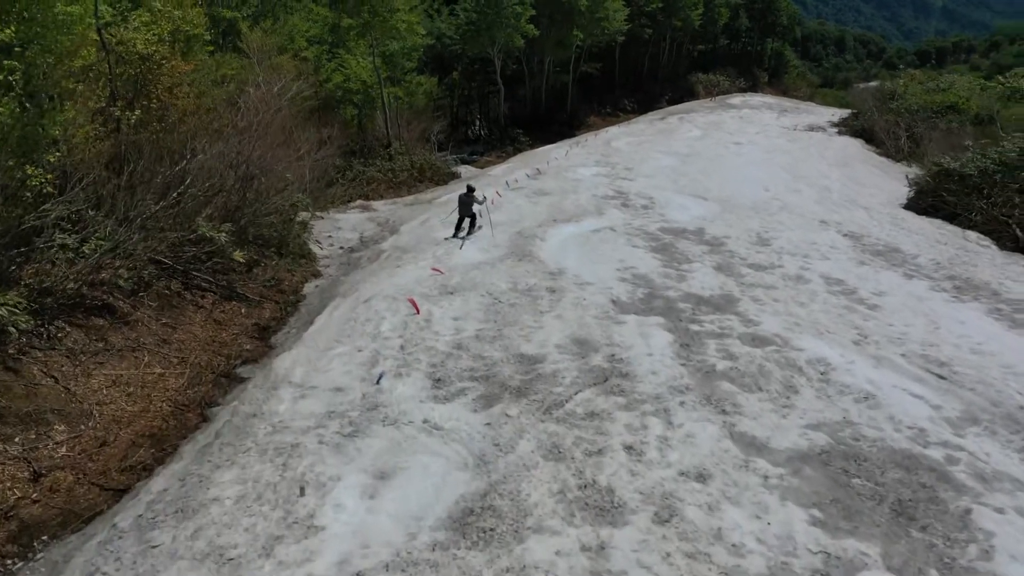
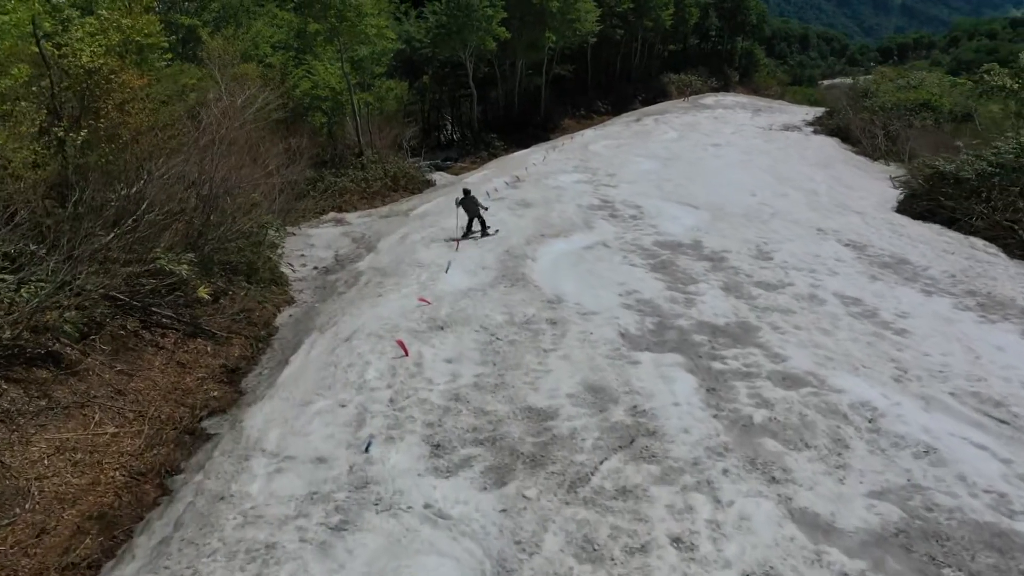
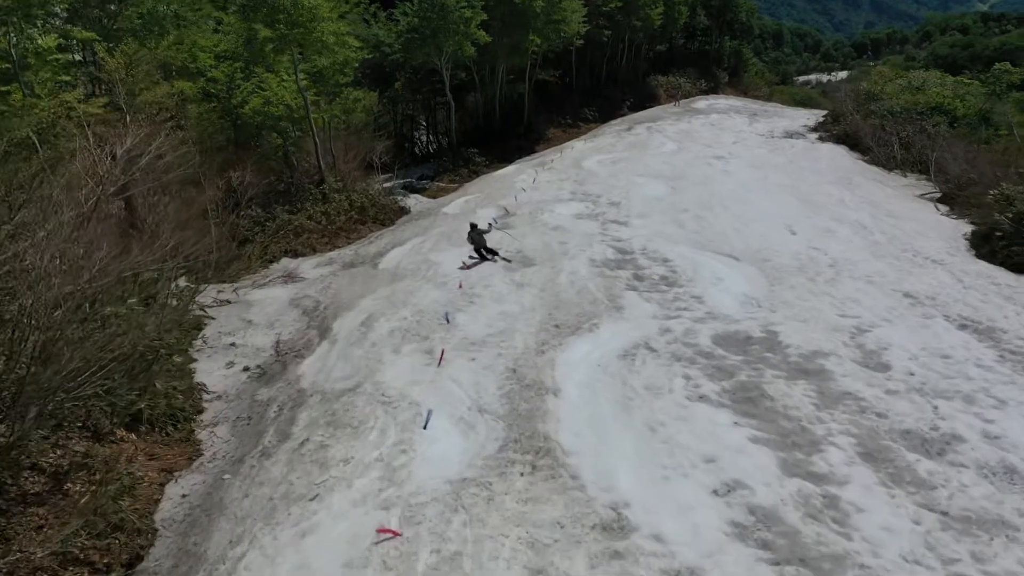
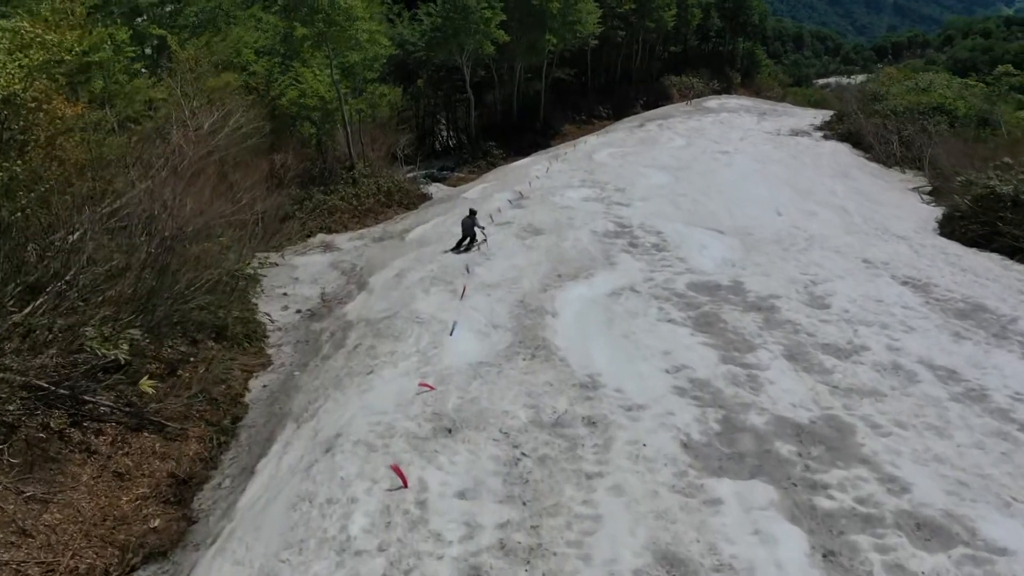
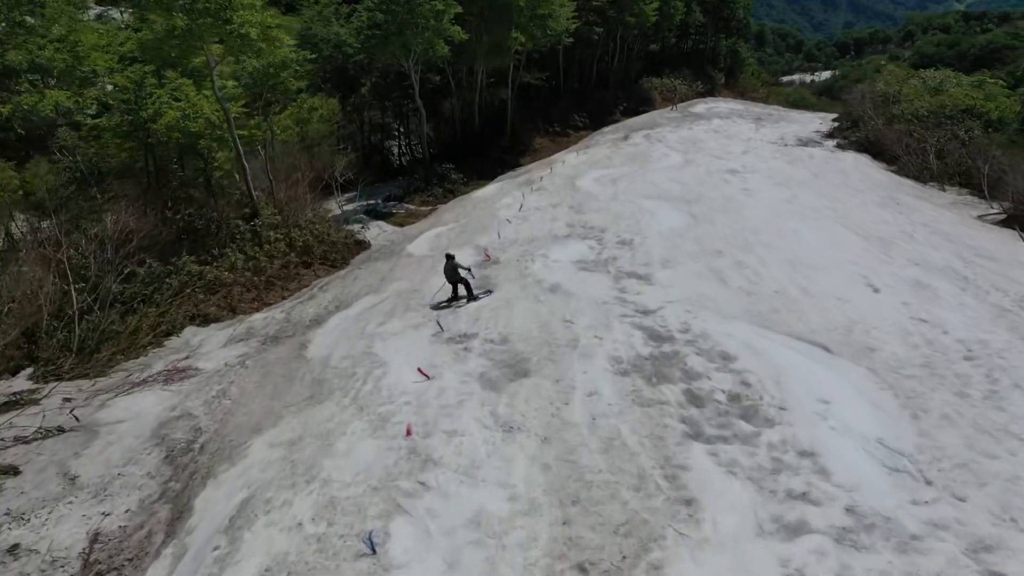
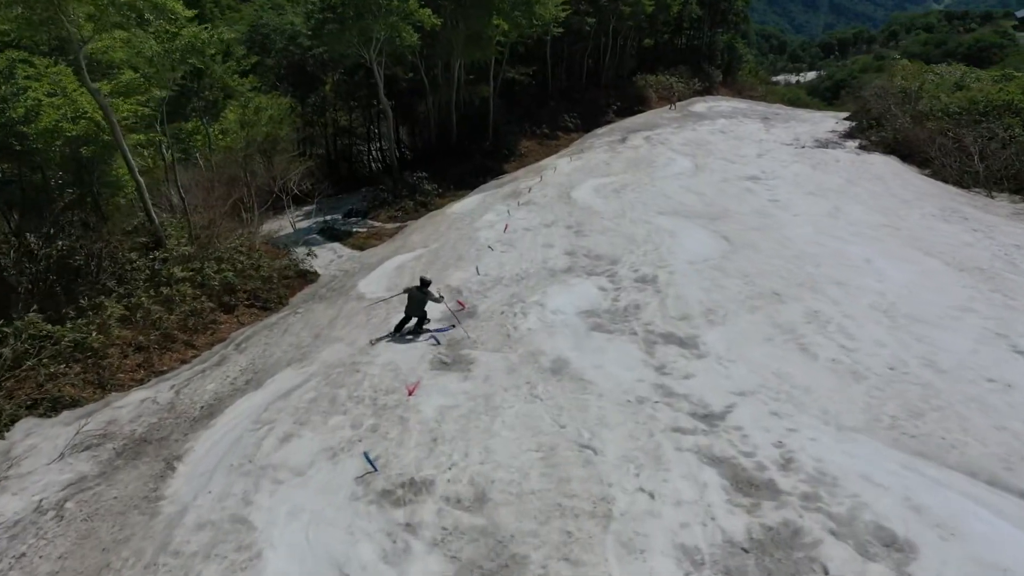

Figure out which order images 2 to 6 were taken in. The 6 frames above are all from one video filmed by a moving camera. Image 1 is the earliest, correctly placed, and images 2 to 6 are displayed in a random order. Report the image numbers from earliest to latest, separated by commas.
2, 4, 3, 5, 6
